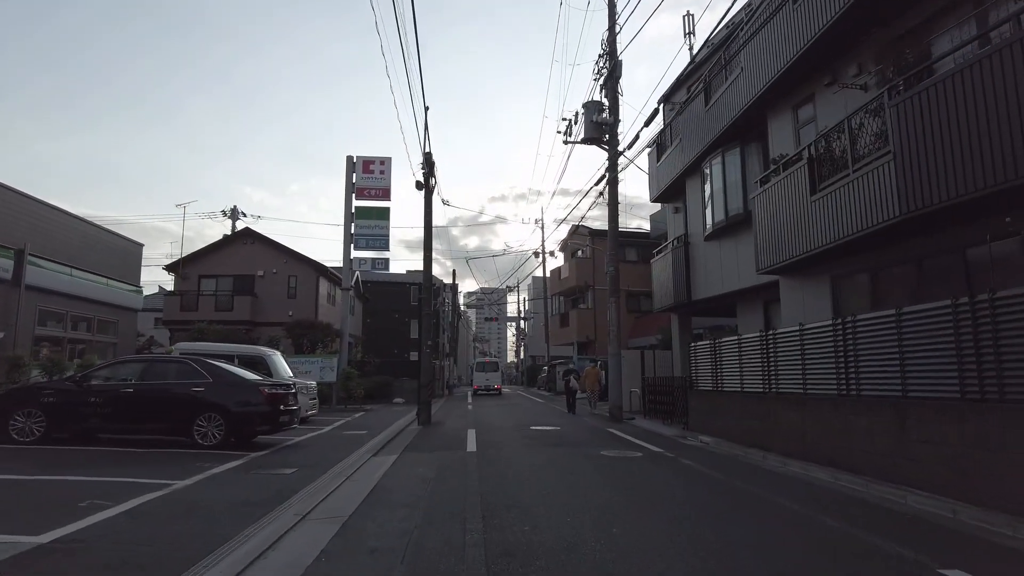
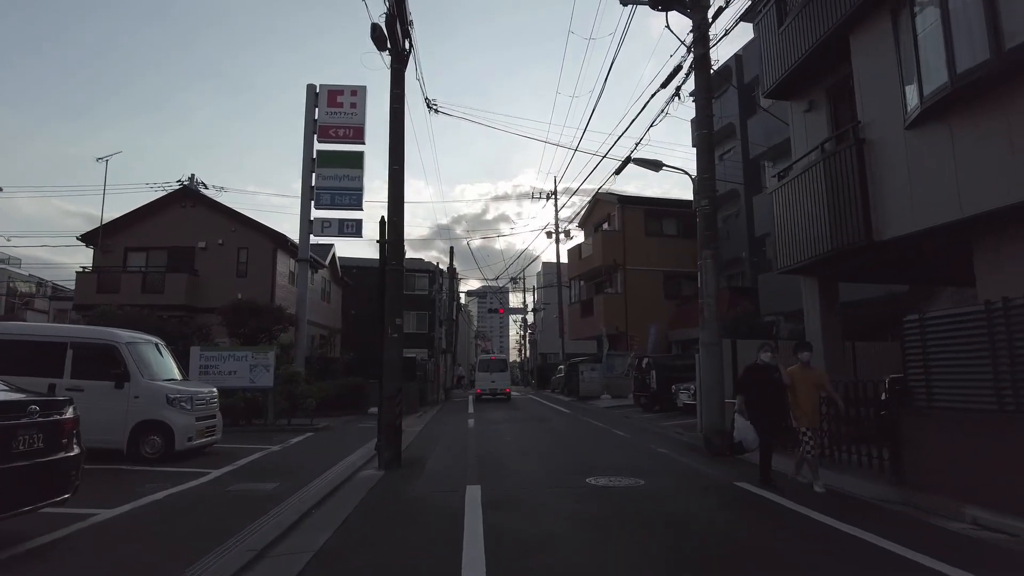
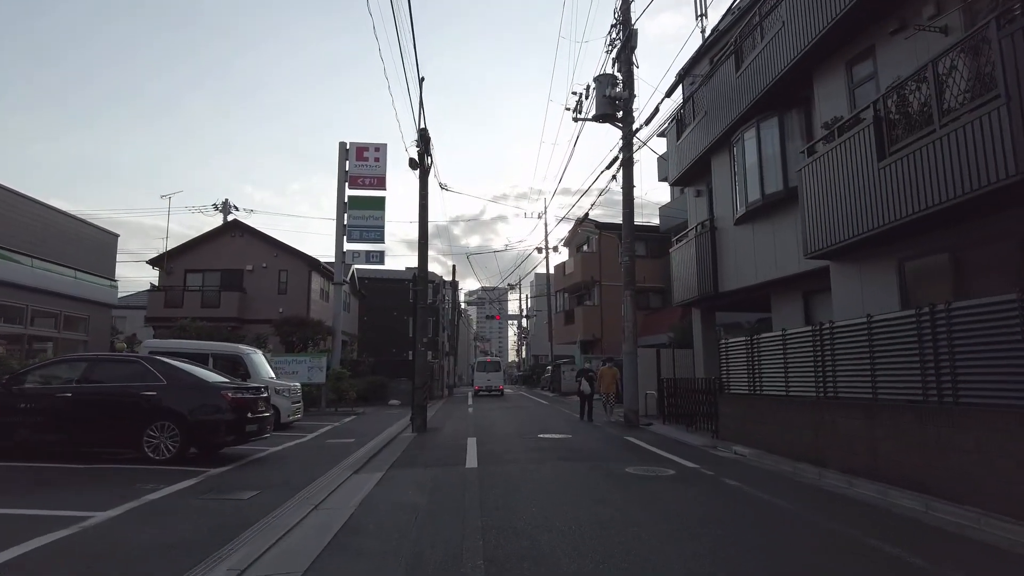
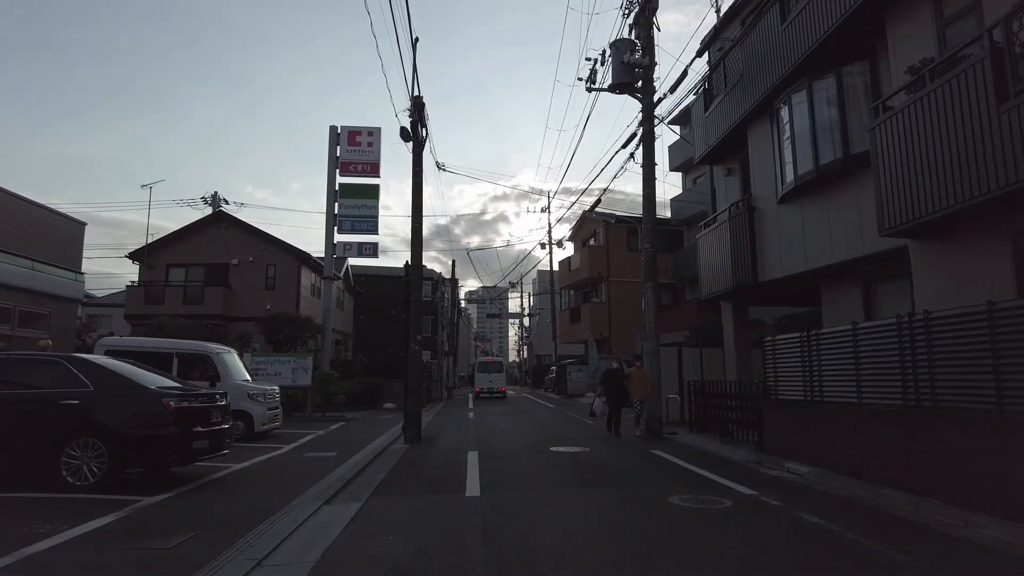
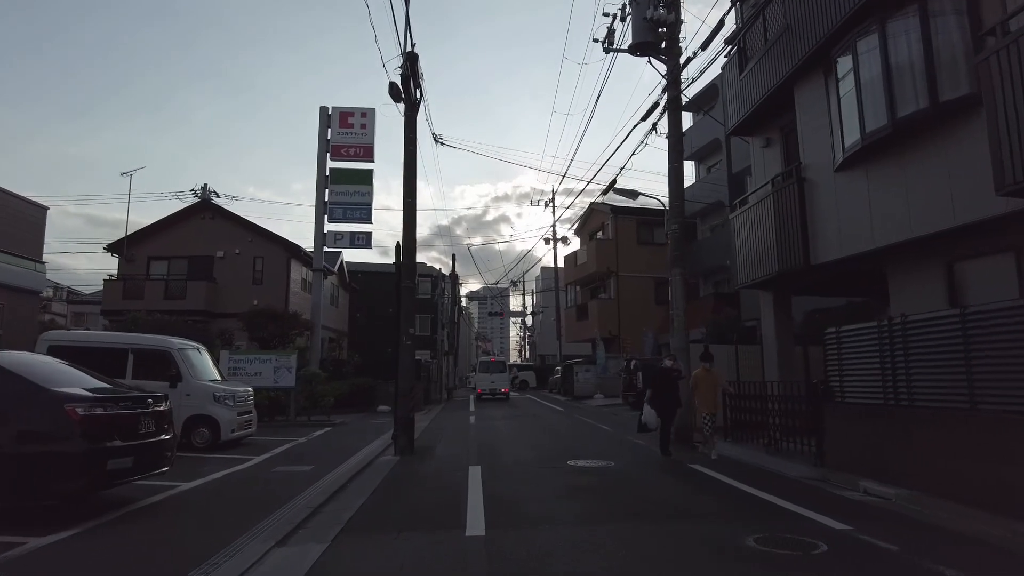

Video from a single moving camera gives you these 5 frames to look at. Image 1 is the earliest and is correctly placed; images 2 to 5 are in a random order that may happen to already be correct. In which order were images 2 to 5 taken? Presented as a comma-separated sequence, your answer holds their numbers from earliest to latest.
3, 4, 5, 2
